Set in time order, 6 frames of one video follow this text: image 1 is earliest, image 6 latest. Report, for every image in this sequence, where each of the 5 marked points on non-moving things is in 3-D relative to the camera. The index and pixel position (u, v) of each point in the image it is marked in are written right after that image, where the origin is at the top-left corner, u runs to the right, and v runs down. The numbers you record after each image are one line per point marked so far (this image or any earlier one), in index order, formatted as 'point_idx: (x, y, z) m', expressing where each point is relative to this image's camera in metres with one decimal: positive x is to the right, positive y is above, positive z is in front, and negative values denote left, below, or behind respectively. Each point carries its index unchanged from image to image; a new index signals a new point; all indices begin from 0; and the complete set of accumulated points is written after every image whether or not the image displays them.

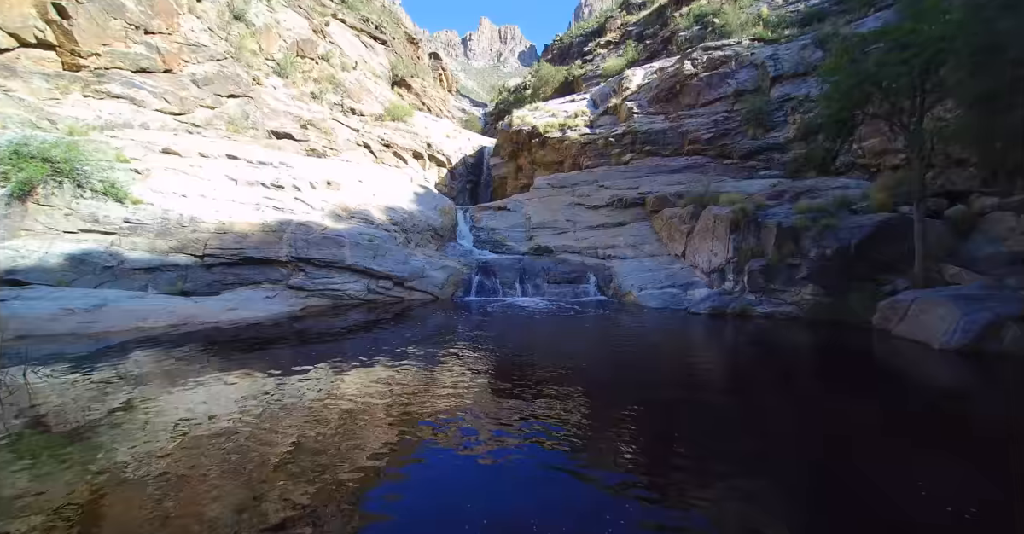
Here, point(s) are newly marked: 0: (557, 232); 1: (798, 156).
0: (+1.8, +1.4, +17.4) m
1: (+10.7, +4.2, +16.2) m
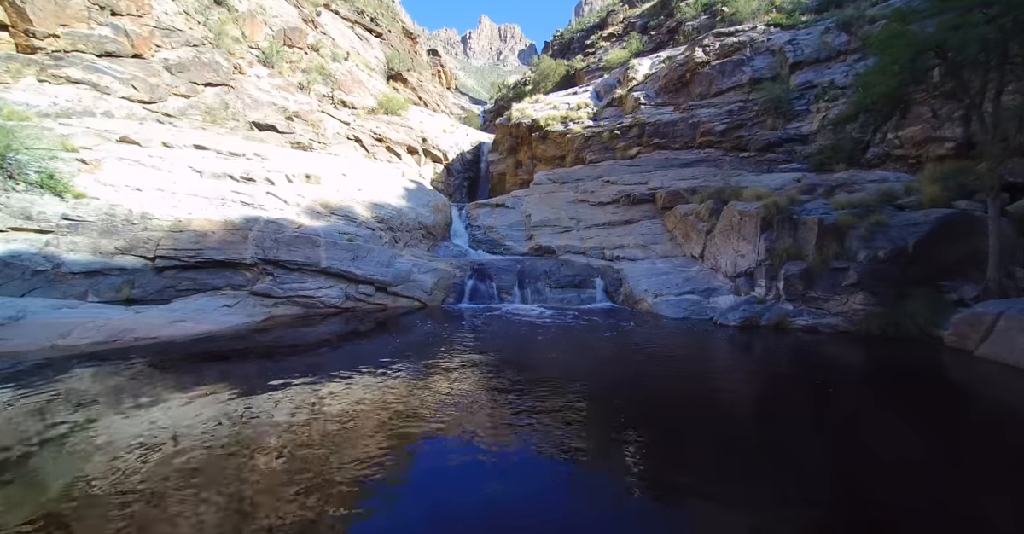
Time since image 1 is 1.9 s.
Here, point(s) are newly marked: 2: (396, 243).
0: (+1.7, +1.3, +16.0) m
1: (+10.6, +4.1, +14.8) m
2: (-3.6, +0.8, +13.5) m
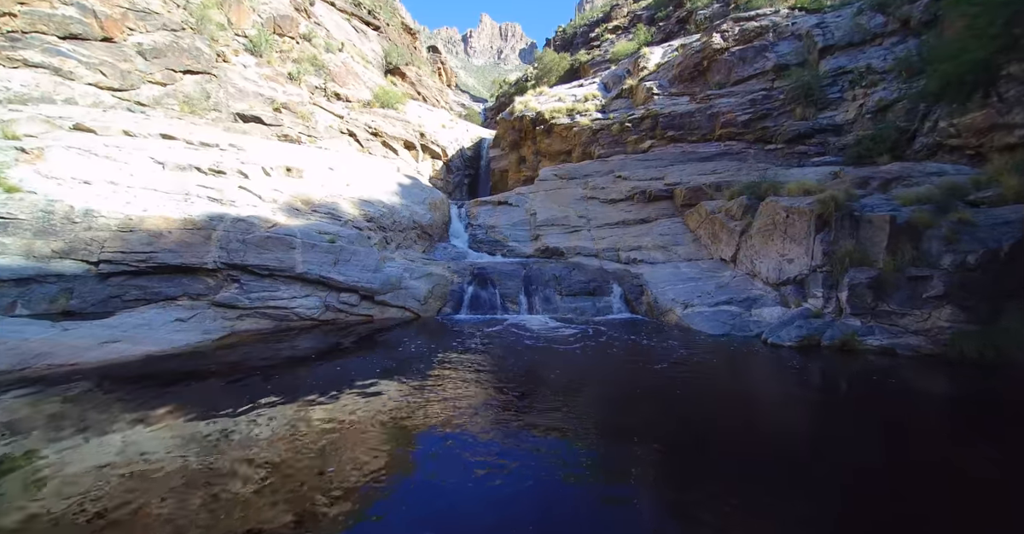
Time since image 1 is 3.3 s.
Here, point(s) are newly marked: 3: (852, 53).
0: (+1.9, +1.2, +14.5) m
1: (+10.8, +4.0, +13.3) m
2: (-3.5, +0.7, +12.1) m
3: (+12.1, +7.6, +15.5) m
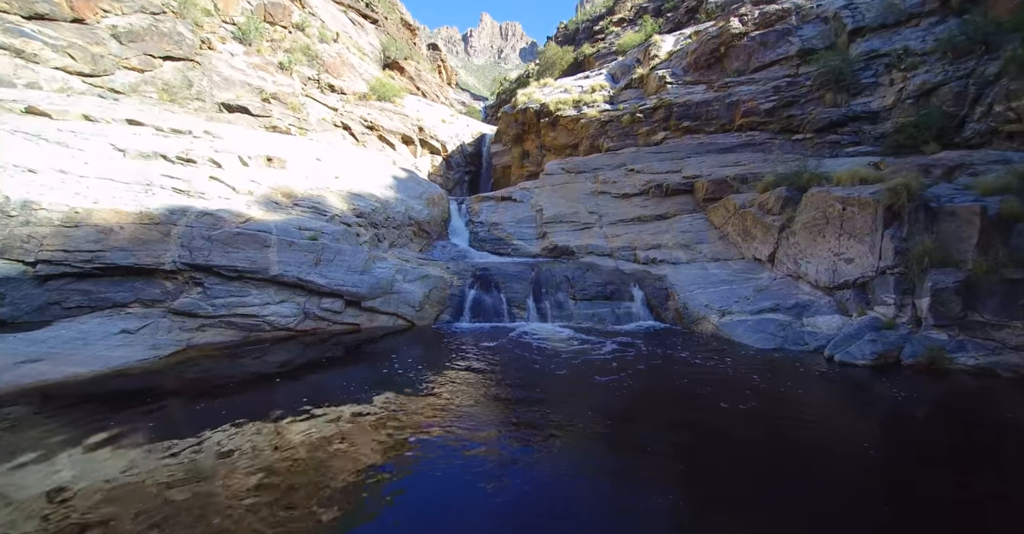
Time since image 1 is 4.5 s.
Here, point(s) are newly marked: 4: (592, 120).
0: (+2.0, +1.2, +13.3) m
1: (+10.9, +4.0, +12.1) m
2: (-3.3, +0.6, +10.9) m
3: (+12.3, +7.6, +14.2) m
4: (+3.5, +6.4, +19.0) m
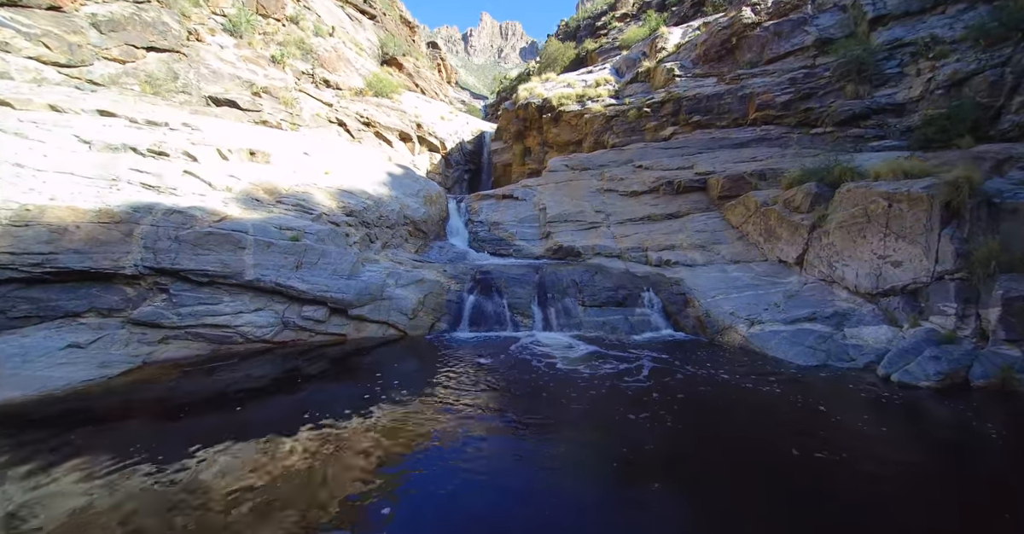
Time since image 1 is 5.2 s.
0: (+2.1, +1.2, +12.5) m
1: (+11.0, +3.9, +11.3) m
2: (-3.3, +0.6, +10.1) m
3: (+12.3, +7.6, +13.4) m
4: (+3.6, +6.4, +18.2) m
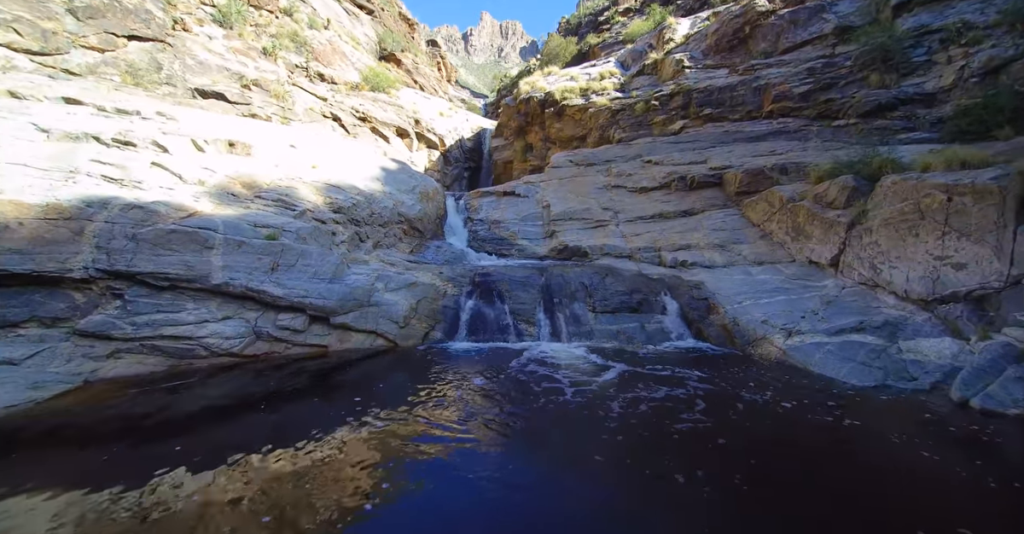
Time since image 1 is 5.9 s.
0: (+2.1, +1.1, +11.7) m
1: (+11.0, +3.9, +10.5) m
2: (-3.2, +0.5, +9.3) m
3: (+12.4, +7.6, +12.6) m
4: (+3.6, +6.4, +17.4) m
